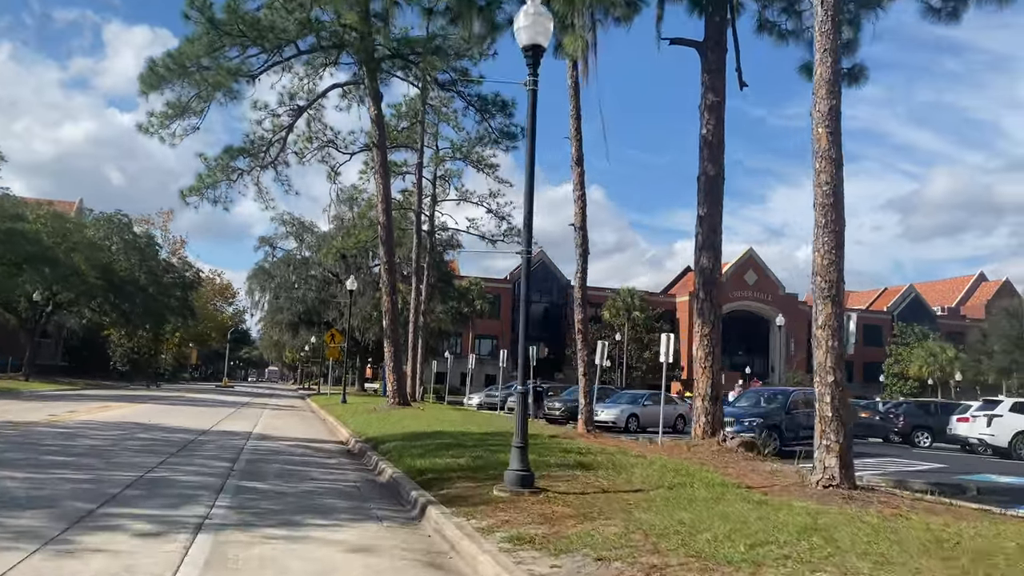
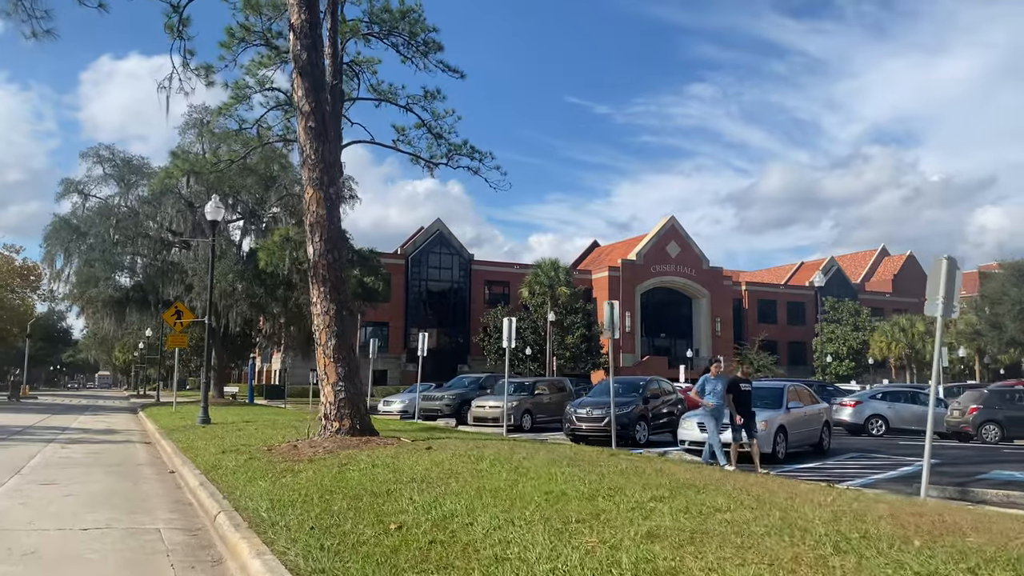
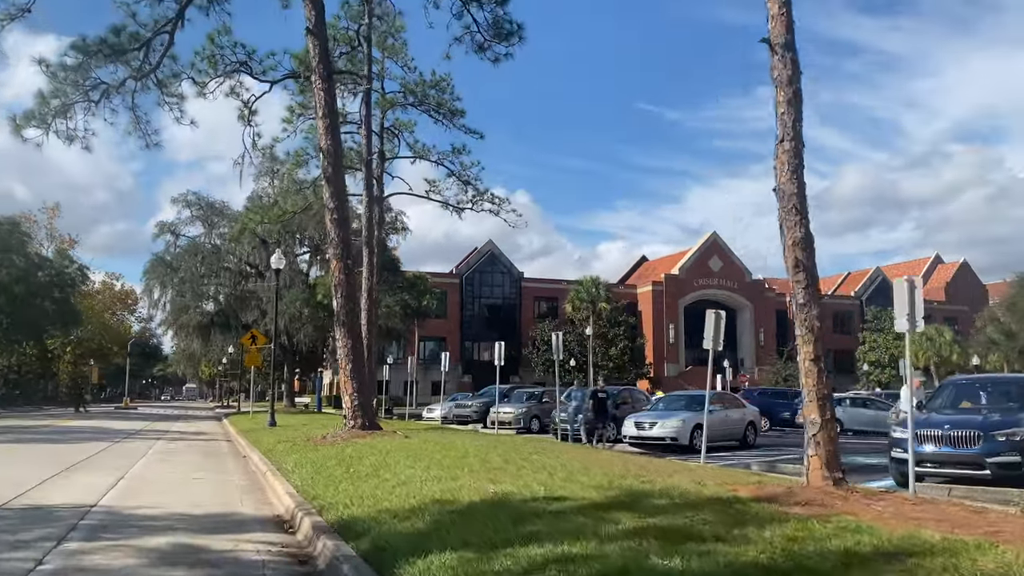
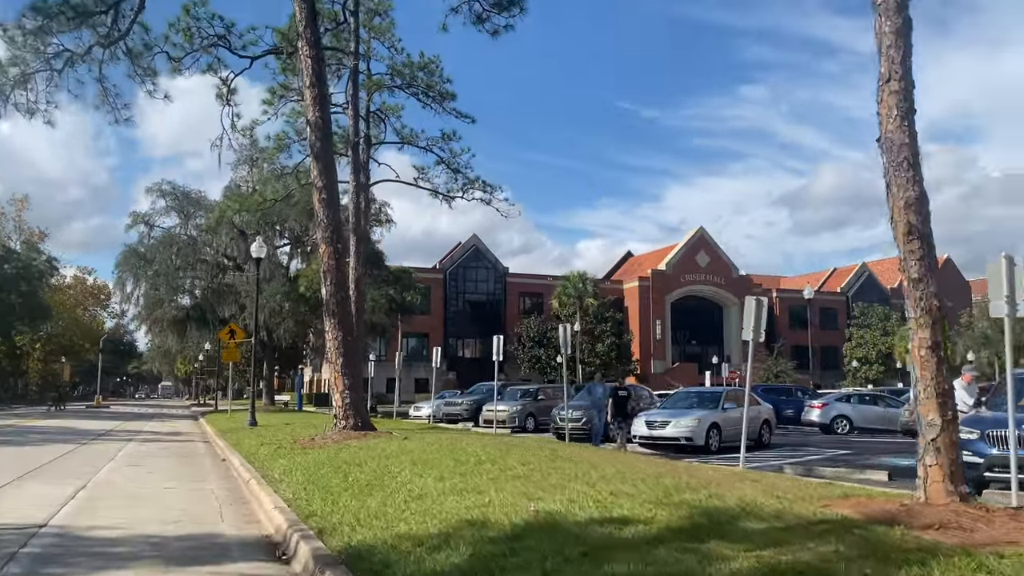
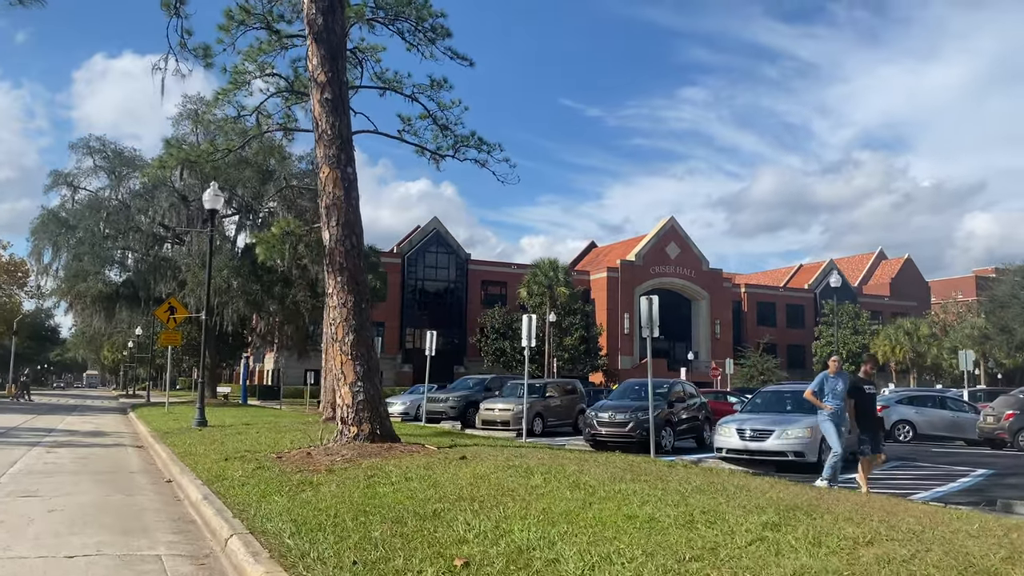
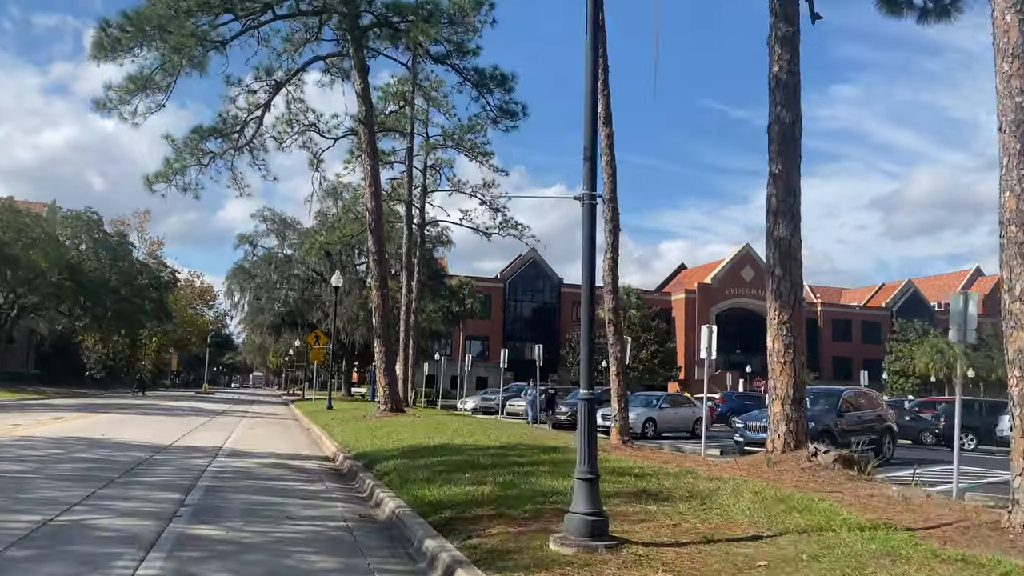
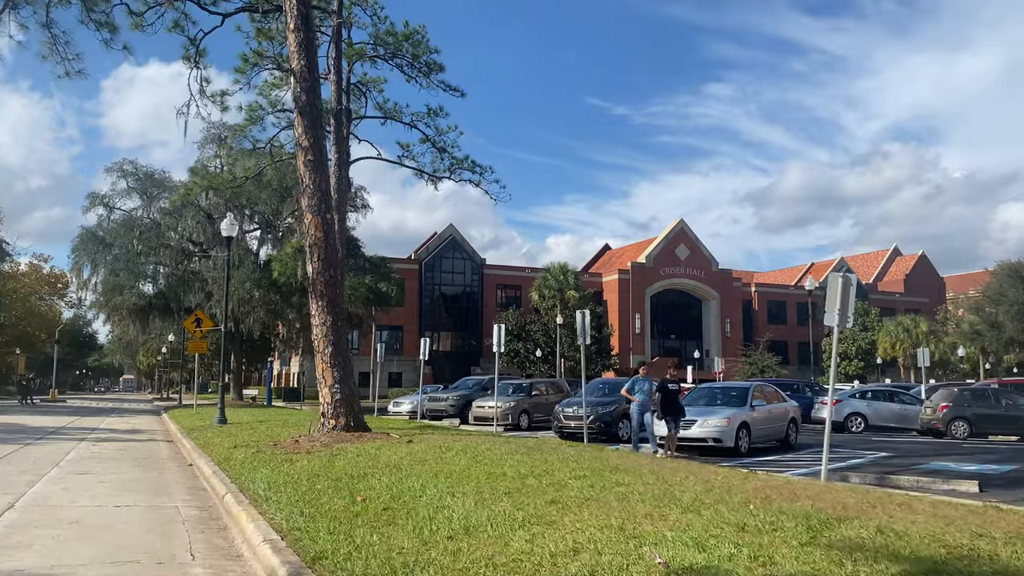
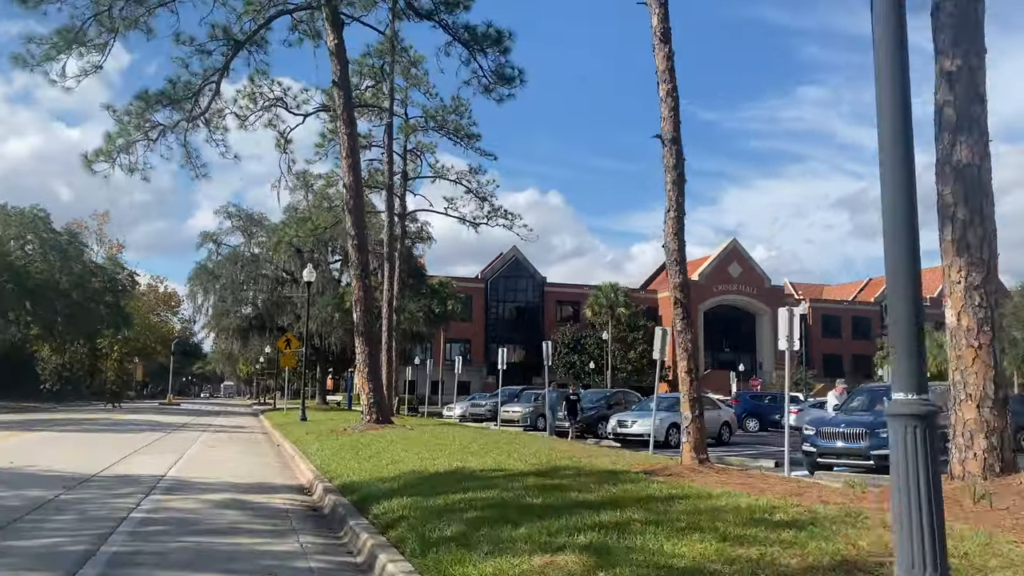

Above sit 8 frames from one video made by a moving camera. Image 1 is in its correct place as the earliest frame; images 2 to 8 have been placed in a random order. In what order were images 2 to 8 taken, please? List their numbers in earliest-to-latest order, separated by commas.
6, 8, 3, 4, 7, 2, 5
